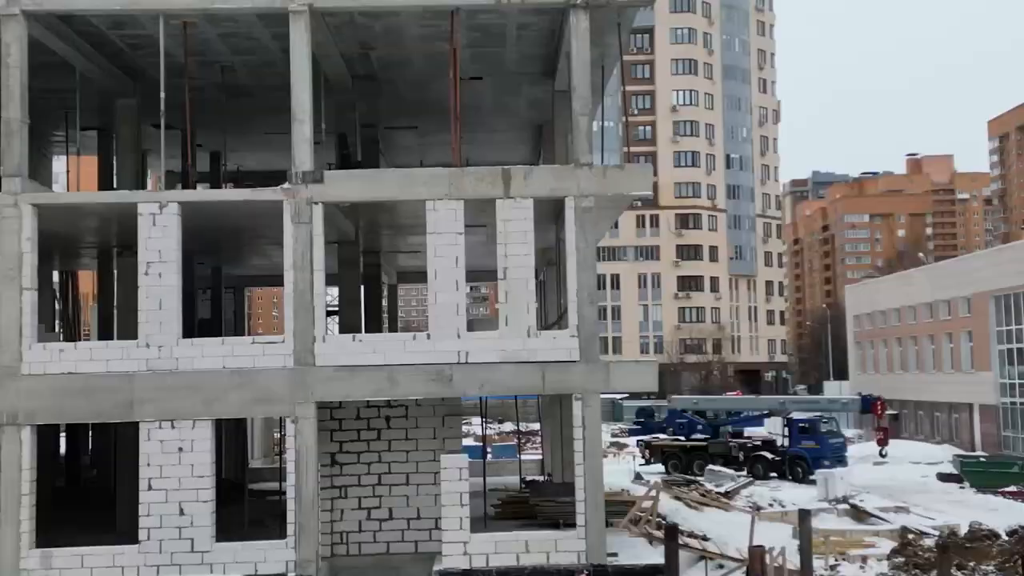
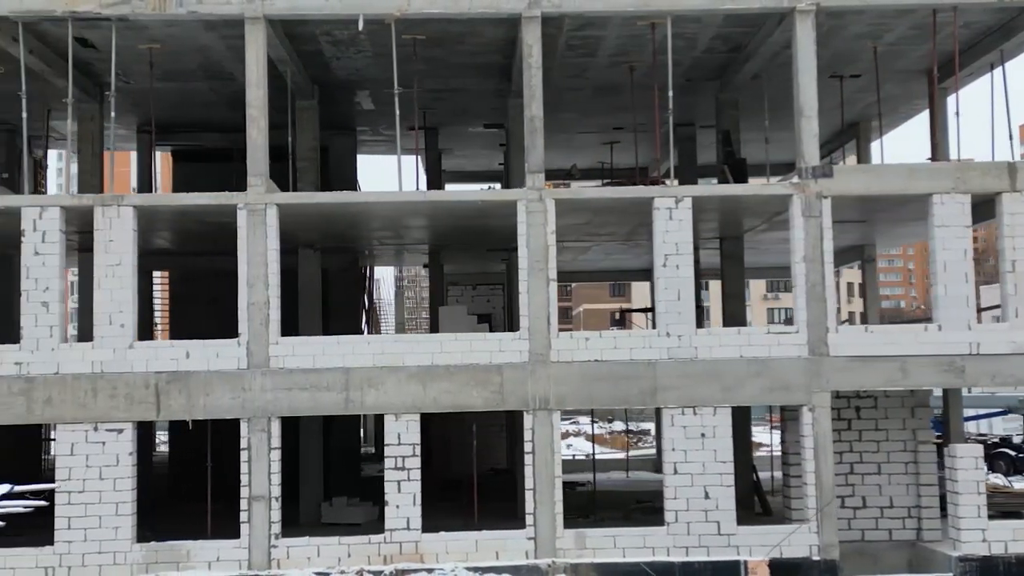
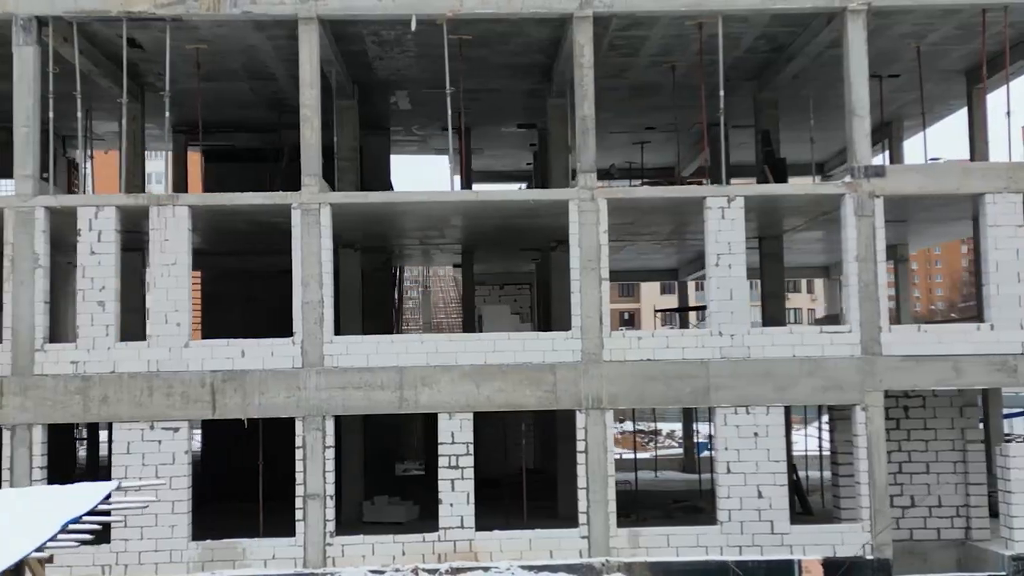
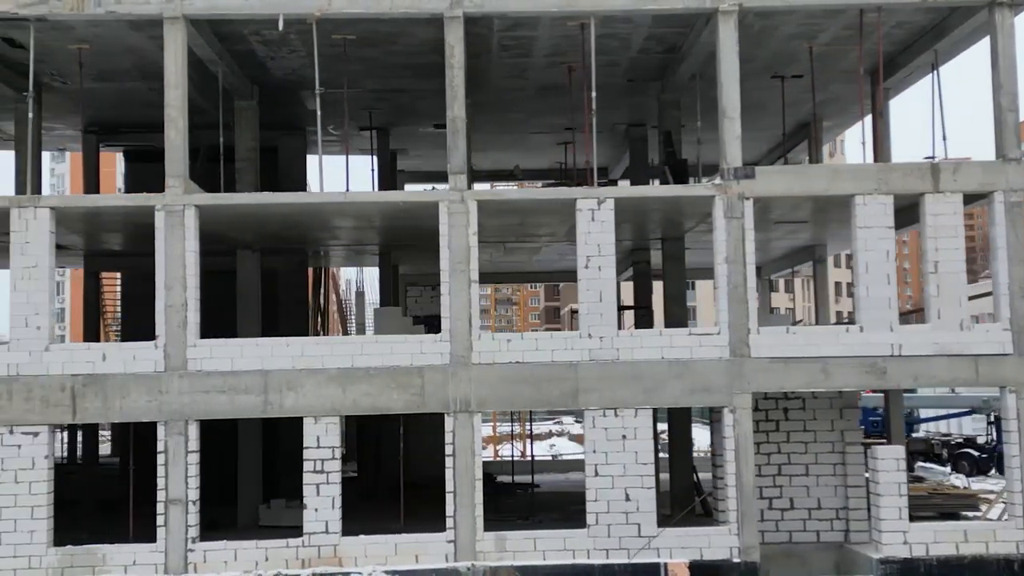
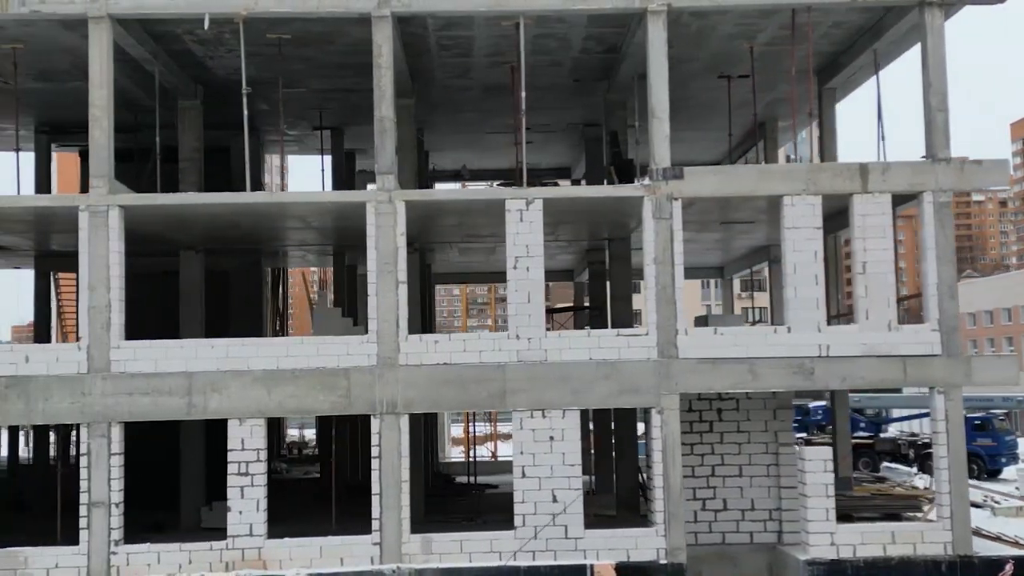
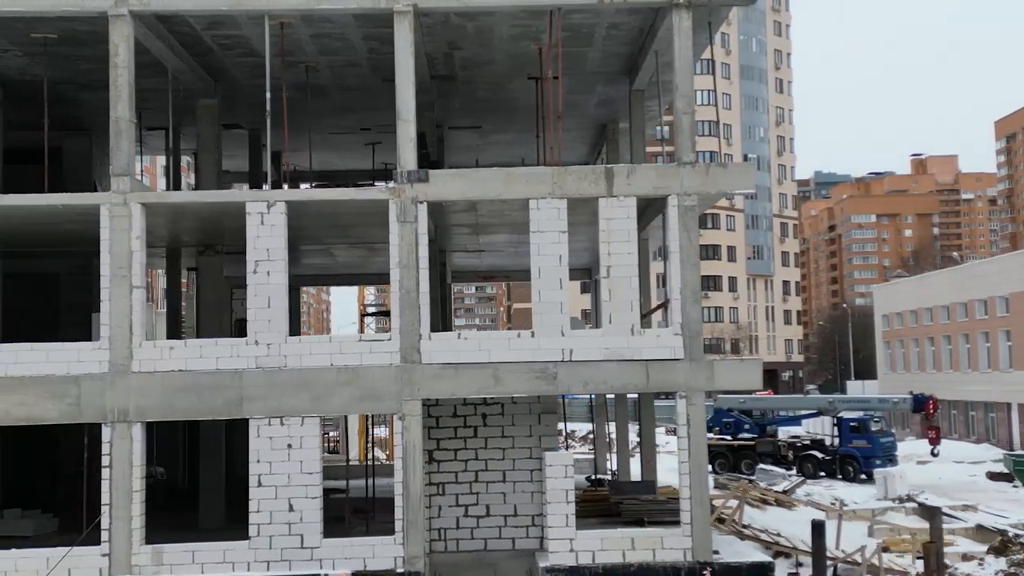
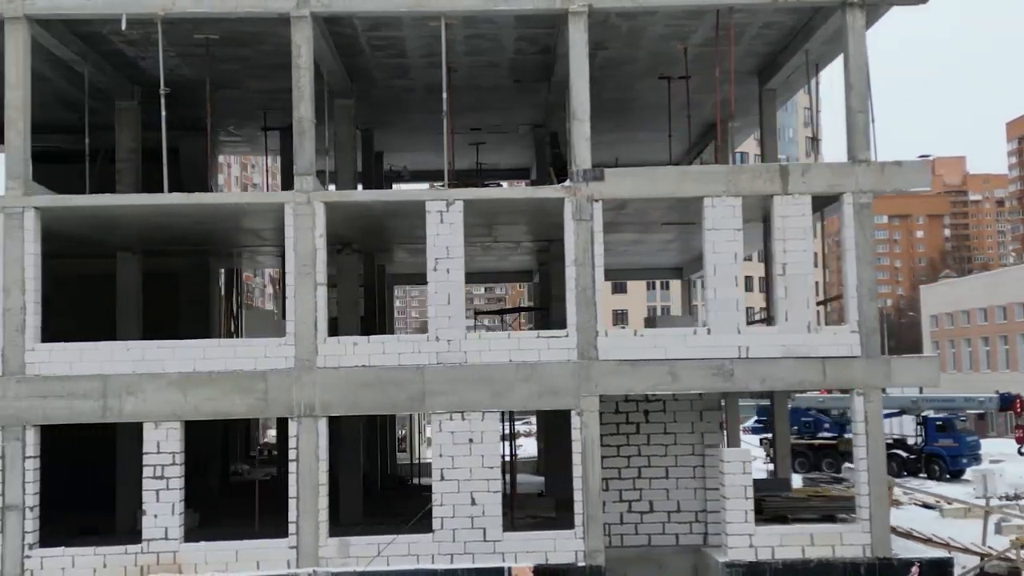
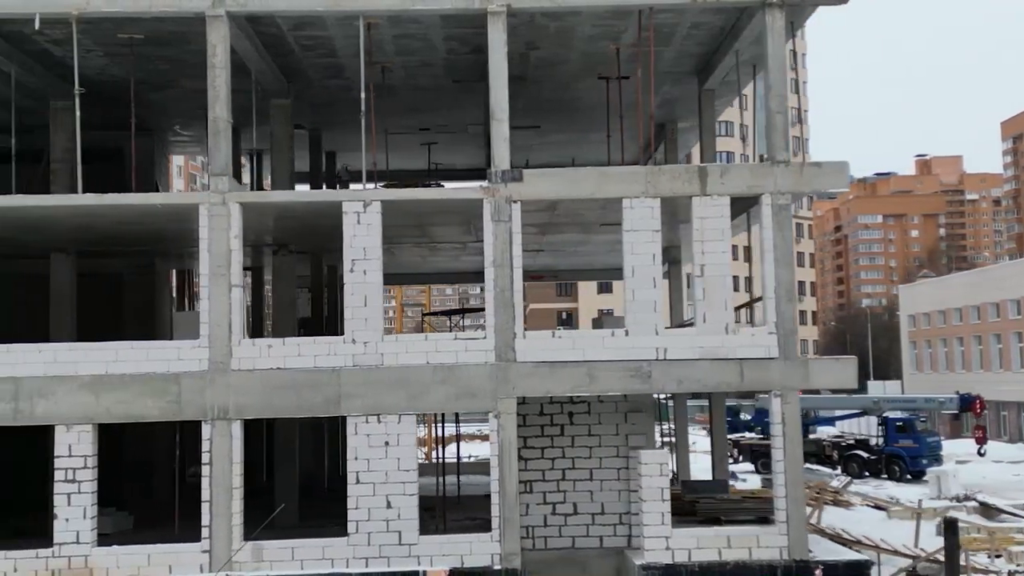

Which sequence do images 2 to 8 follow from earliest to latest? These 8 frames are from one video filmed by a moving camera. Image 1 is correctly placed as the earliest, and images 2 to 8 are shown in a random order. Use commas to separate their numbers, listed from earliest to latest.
6, 8, 7, 5, 4, 2, 3
